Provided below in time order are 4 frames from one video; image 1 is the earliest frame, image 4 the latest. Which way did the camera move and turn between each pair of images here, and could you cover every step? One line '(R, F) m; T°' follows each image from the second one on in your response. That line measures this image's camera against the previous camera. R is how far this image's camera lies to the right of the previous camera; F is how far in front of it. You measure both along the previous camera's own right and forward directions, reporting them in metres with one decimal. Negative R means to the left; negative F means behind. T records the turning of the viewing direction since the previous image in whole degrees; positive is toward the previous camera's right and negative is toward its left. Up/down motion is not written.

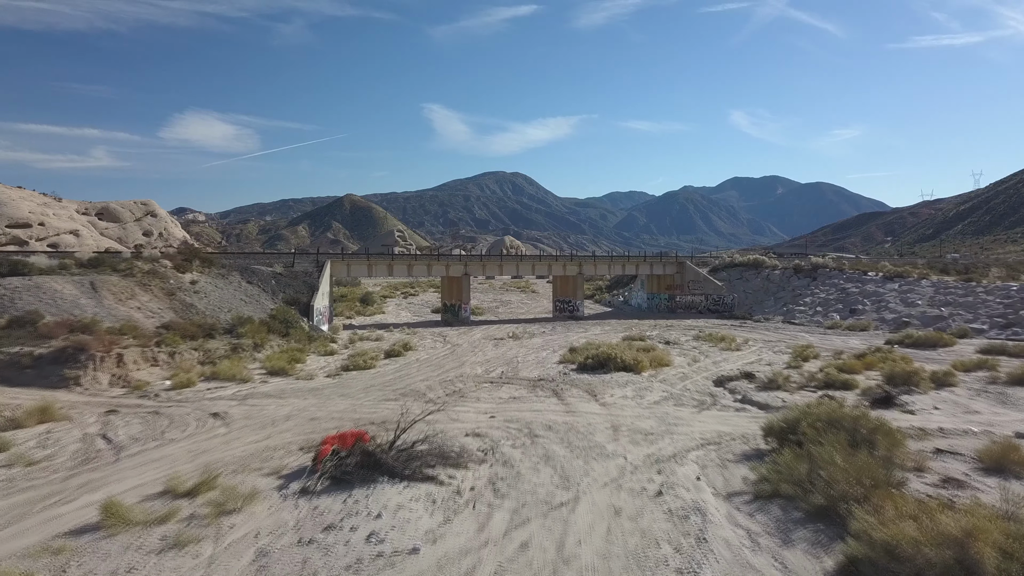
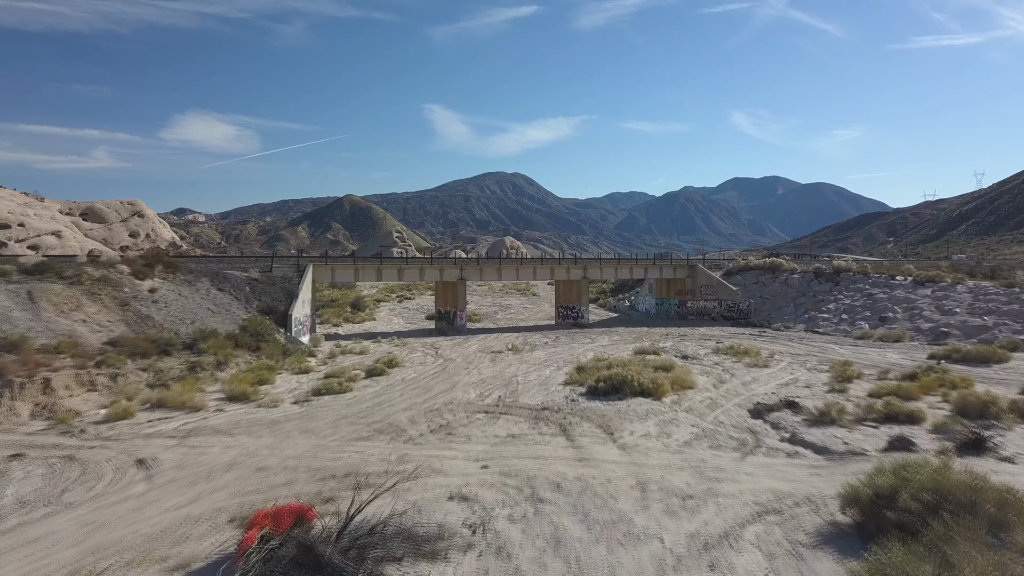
(0.0, +3.6) m; 0°
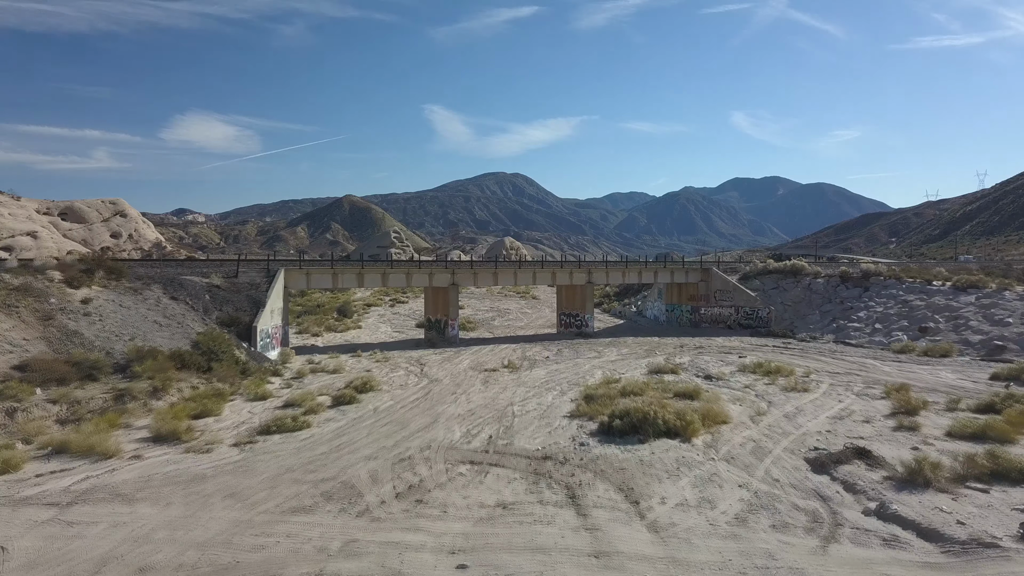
(+0.1, +4.2) m; 0°
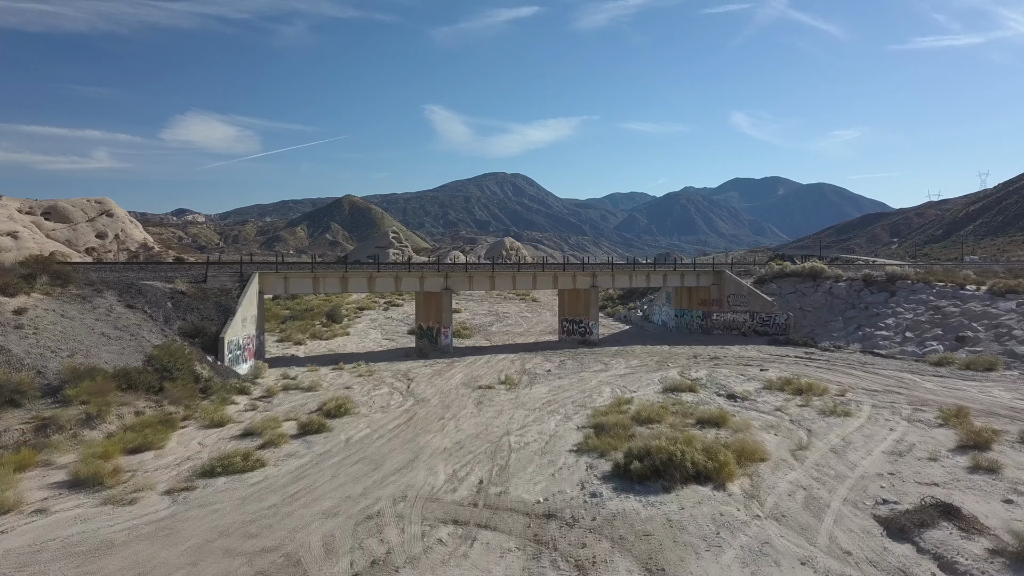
(+0.1, +3.1) m; 0°
